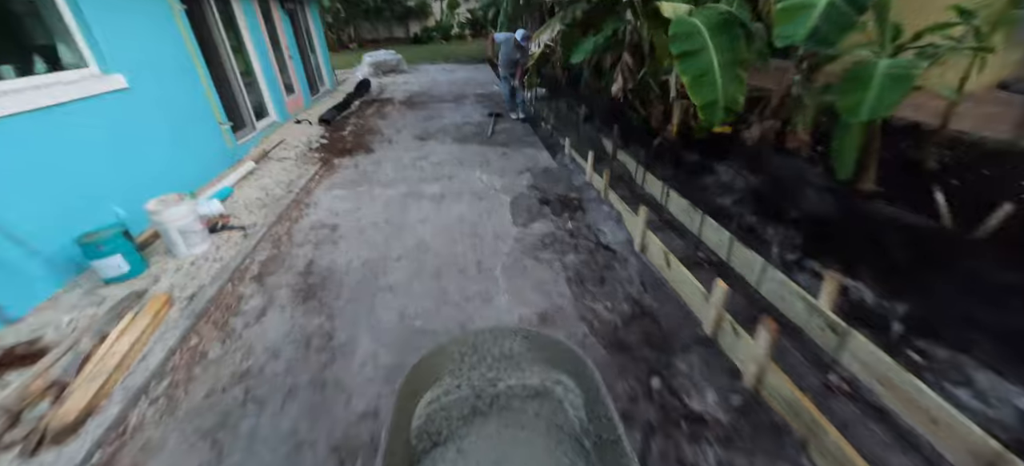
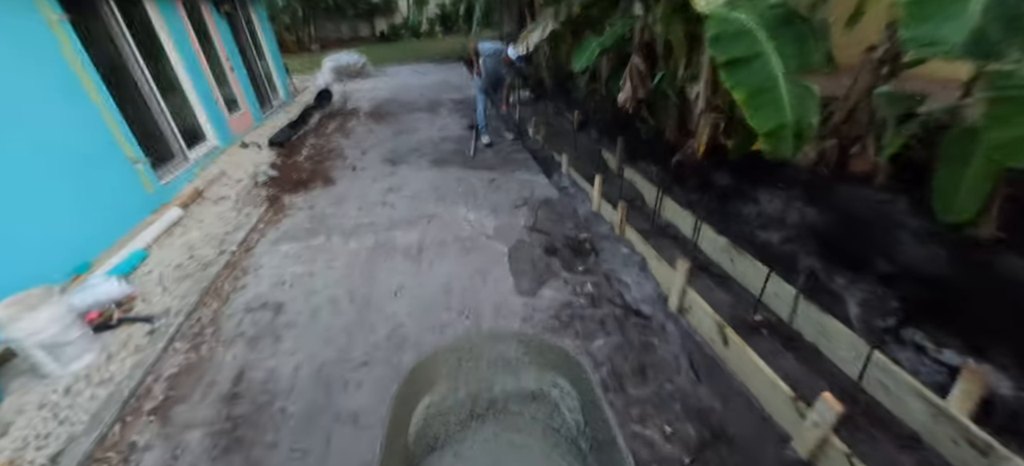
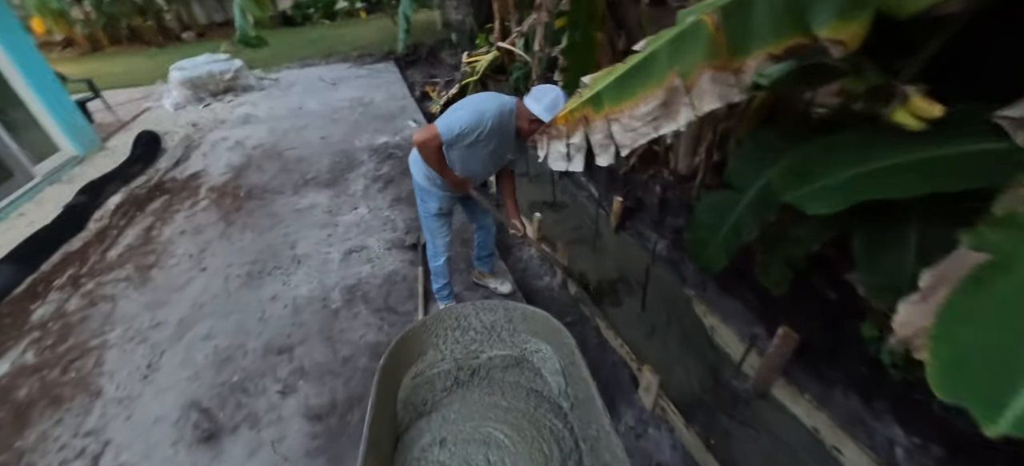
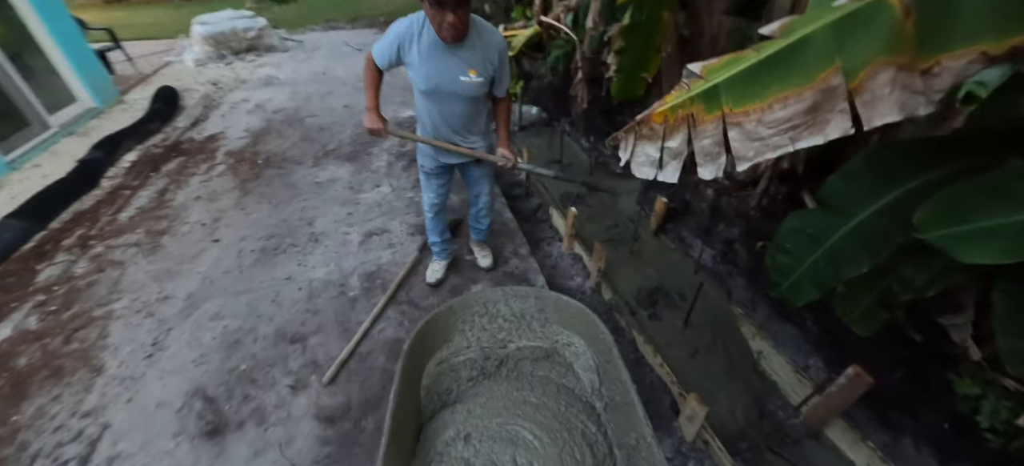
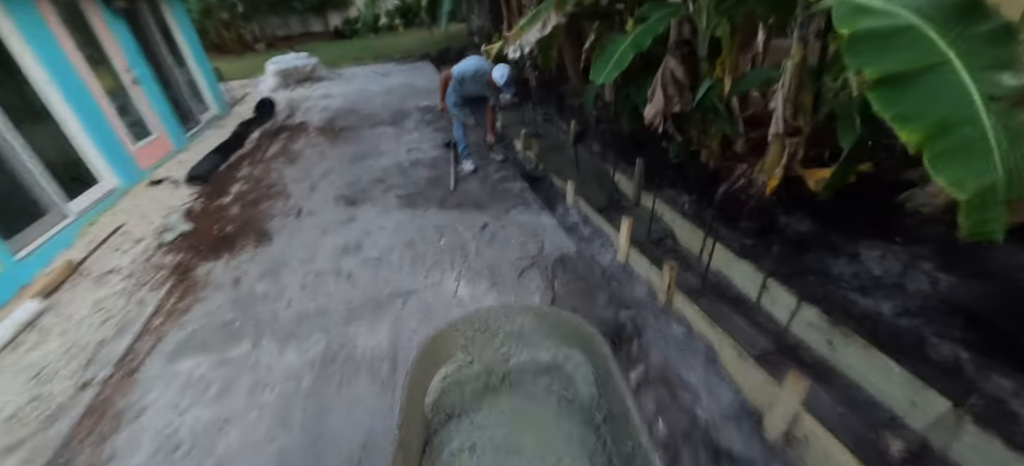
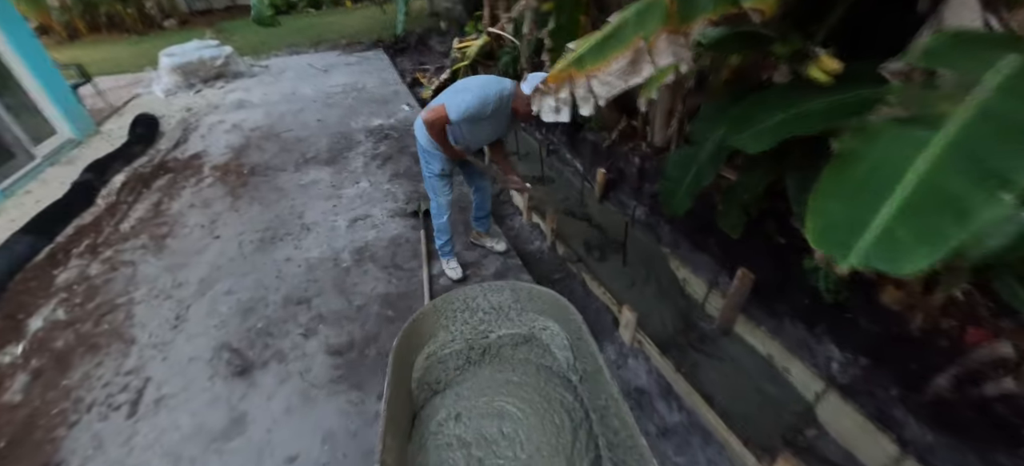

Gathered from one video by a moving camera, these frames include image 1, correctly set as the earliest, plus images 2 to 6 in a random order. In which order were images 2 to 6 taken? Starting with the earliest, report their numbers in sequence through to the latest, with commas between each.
2, 5, 6, 3, 4
